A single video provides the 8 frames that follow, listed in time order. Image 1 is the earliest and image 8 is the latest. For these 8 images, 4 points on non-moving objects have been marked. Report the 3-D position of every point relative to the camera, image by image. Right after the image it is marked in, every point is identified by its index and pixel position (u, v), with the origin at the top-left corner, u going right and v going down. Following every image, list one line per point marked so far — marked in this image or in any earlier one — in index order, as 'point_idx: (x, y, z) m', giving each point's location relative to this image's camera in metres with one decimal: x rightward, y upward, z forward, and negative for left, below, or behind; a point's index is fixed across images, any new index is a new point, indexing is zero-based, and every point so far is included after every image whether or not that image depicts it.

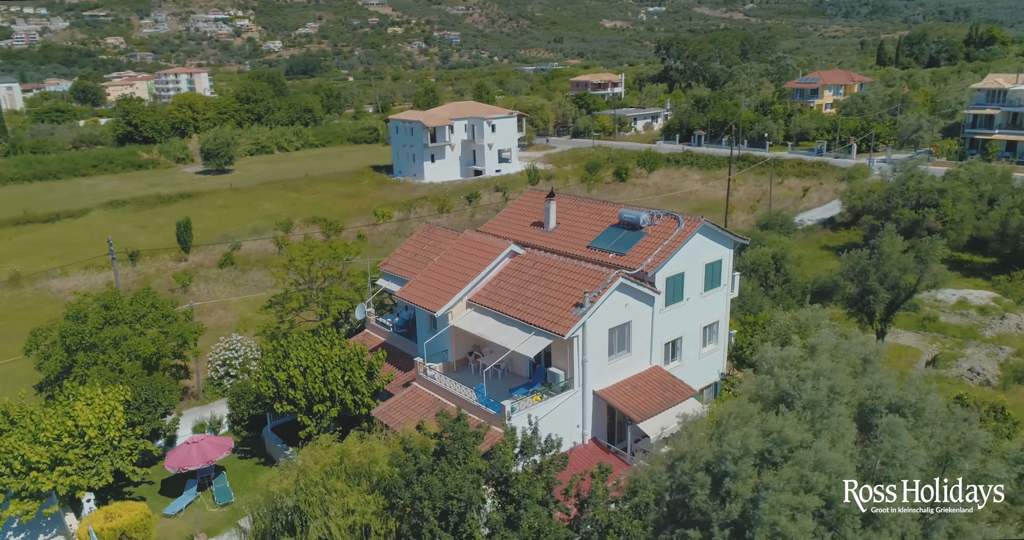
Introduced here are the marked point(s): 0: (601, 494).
0: (+1.4, -3.9, +11.7) m
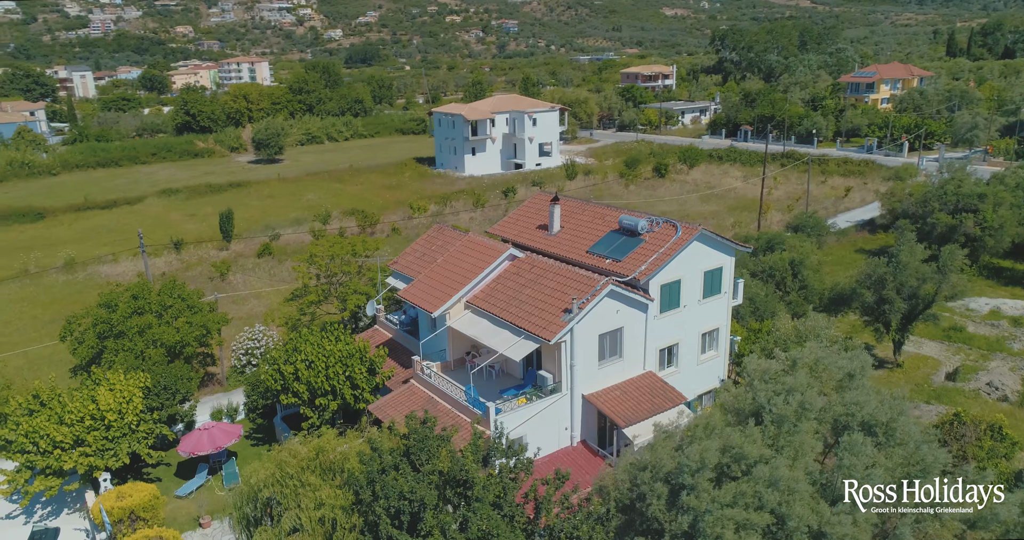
0: (+0.6, -4.2, +12.1) m
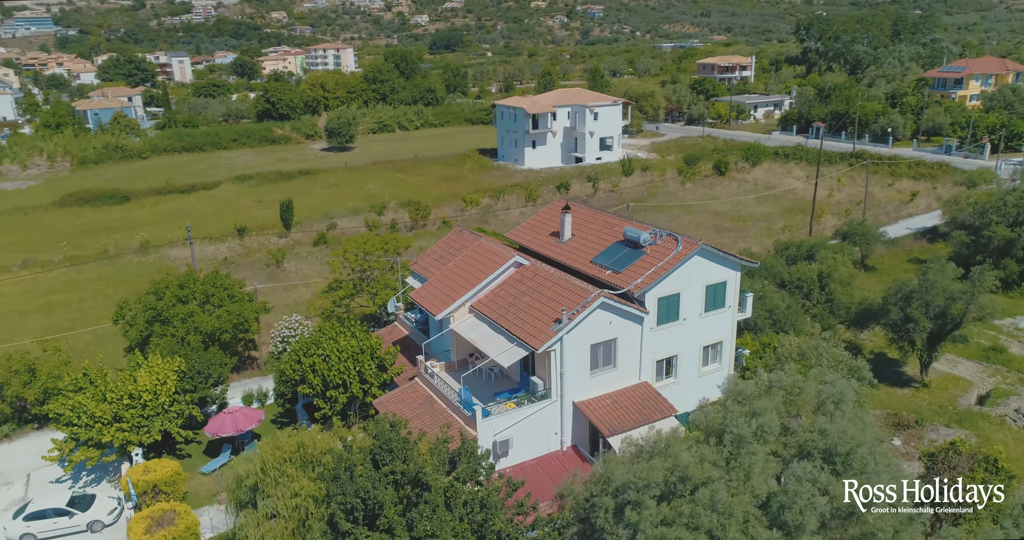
0: (-0.2, -4.5, +12.8) m
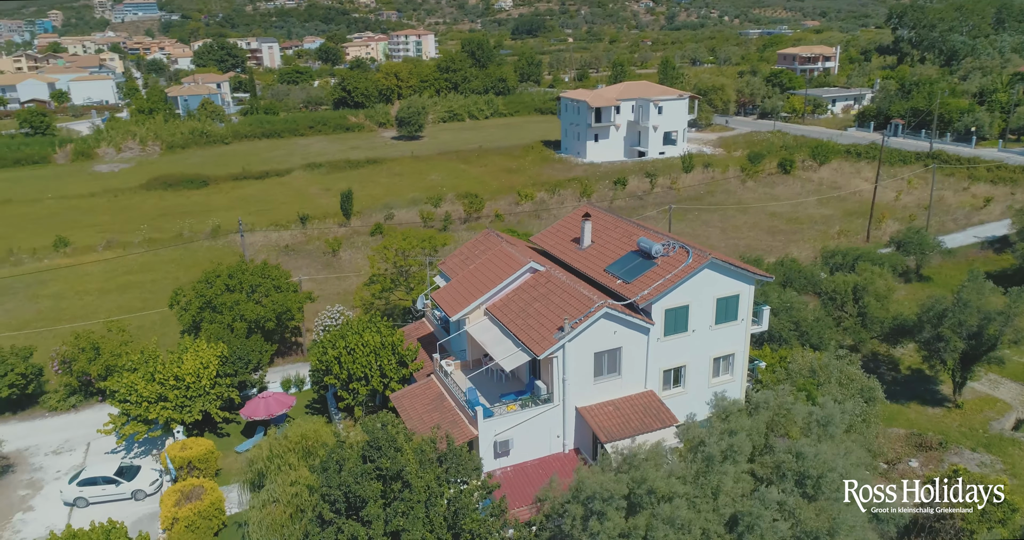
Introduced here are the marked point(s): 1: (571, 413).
0: (-0.8, -4.8, +13.6) m
1: (+1.7, -4.1, +19.3) m
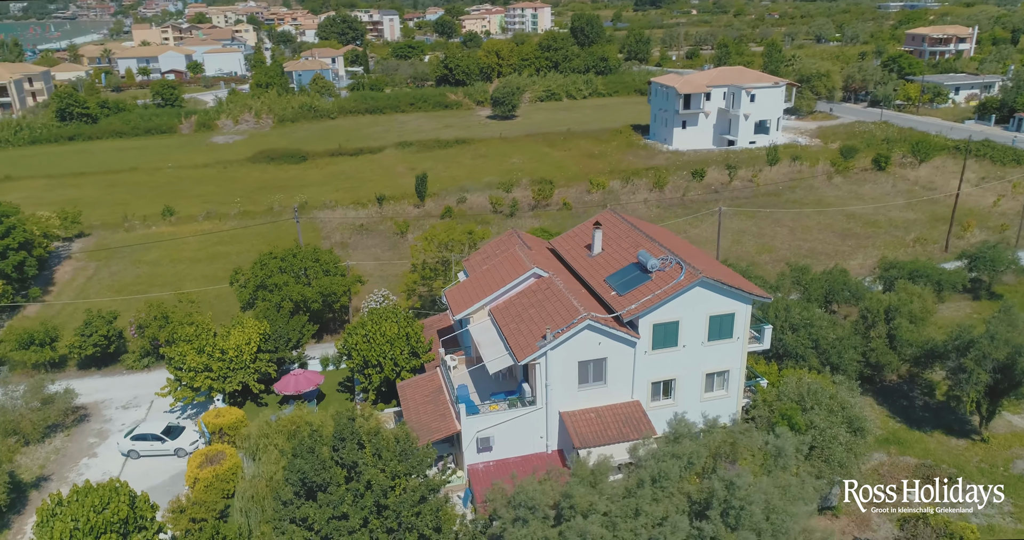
0: (-2.1, -5.1, +14.9) m
1: (+1.3, -4.4, +20.2) m
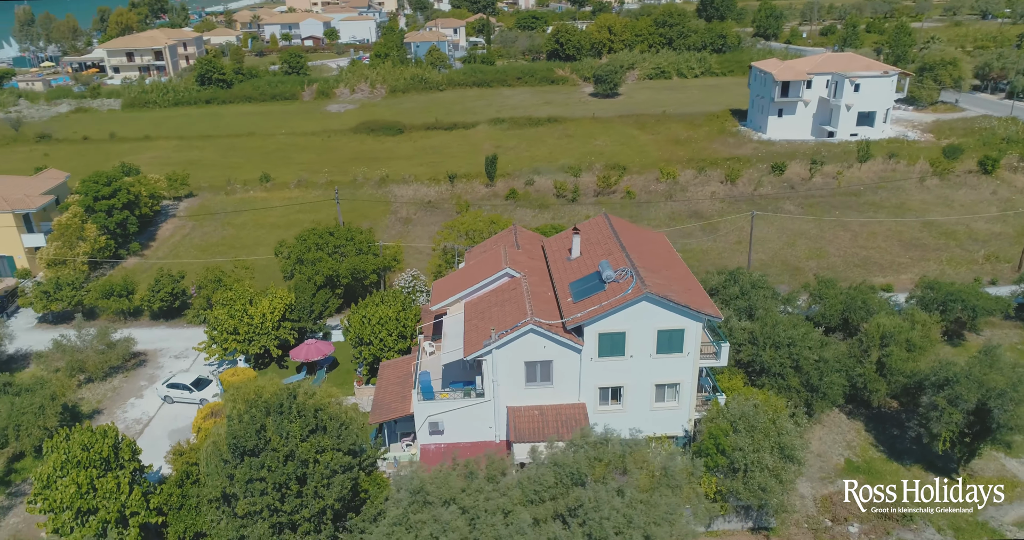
0: (-4.5, -5.1, +16.9) m
1: (-0.3, -4.4, +21.5) m
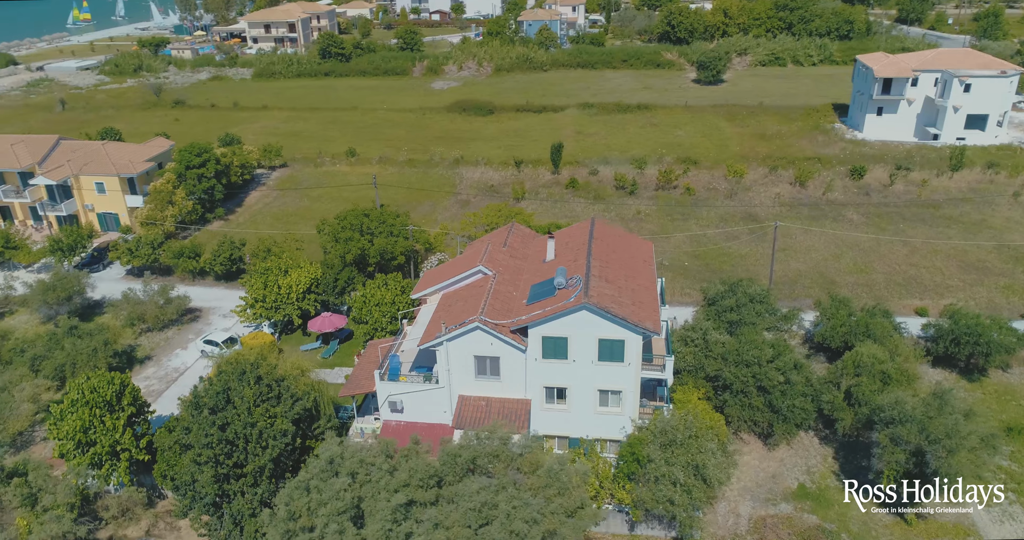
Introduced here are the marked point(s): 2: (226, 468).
0: (-6.9, -4.8, +19.4) m
1: (-2.0, -4.3, +23.3) m
2: (-8.2, -5.7, +19.4) m
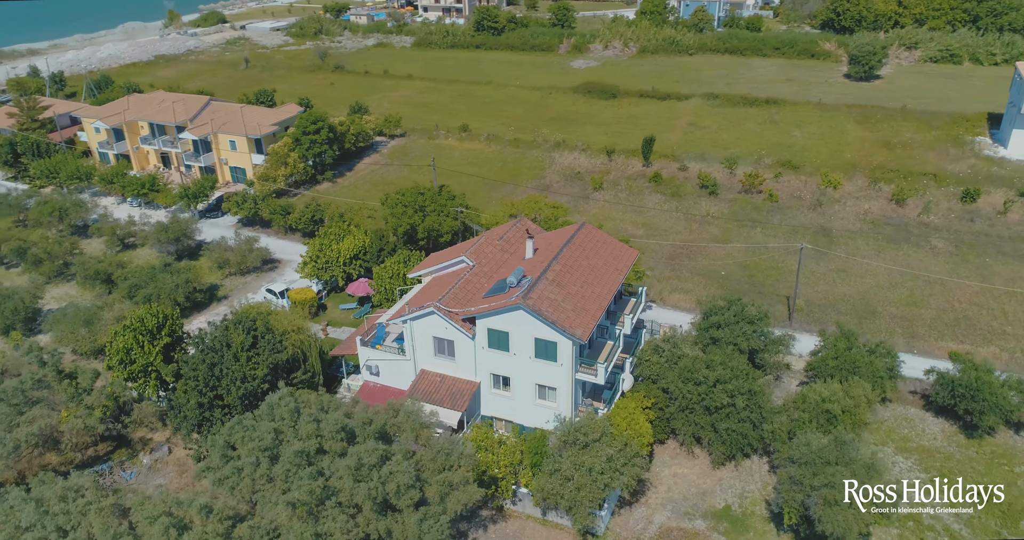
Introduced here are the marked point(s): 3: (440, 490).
0: (-9.4, -3.8, +23.6) m
1: (-3.6, -3.8, +26.2) m
2: (-10.6, -4.5, +23.9) m
3: (-2.0, -6.3, +19.6) m
